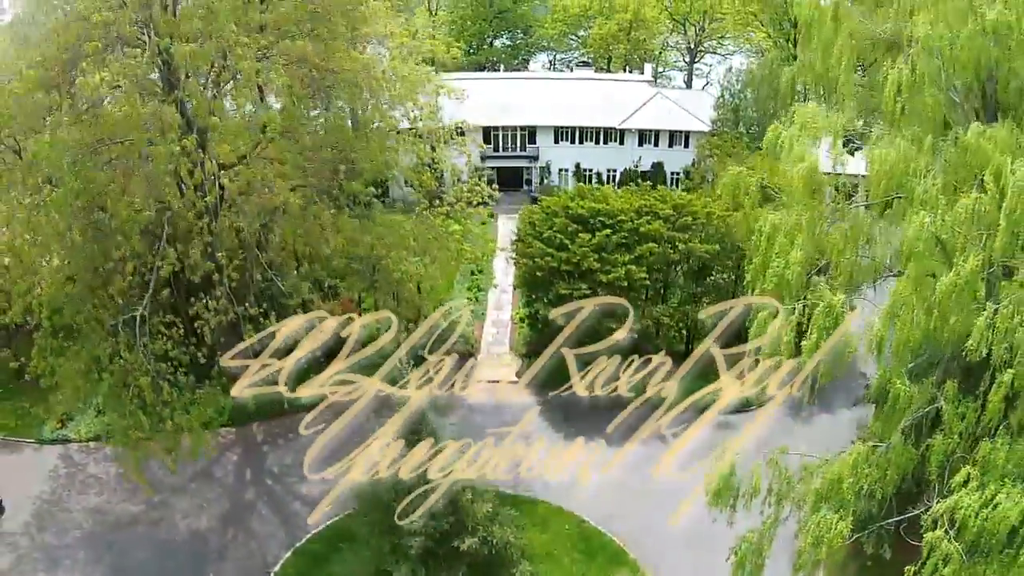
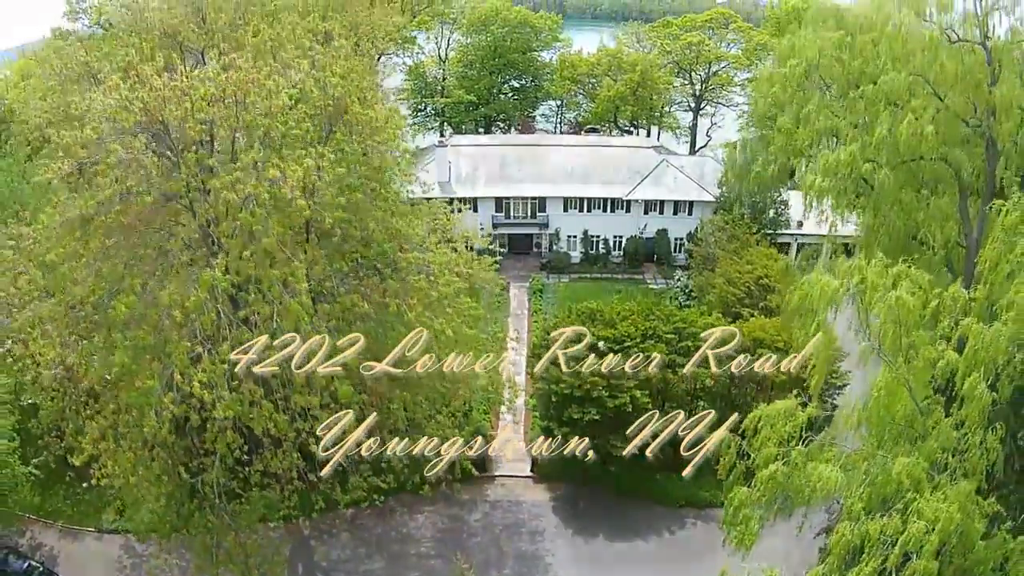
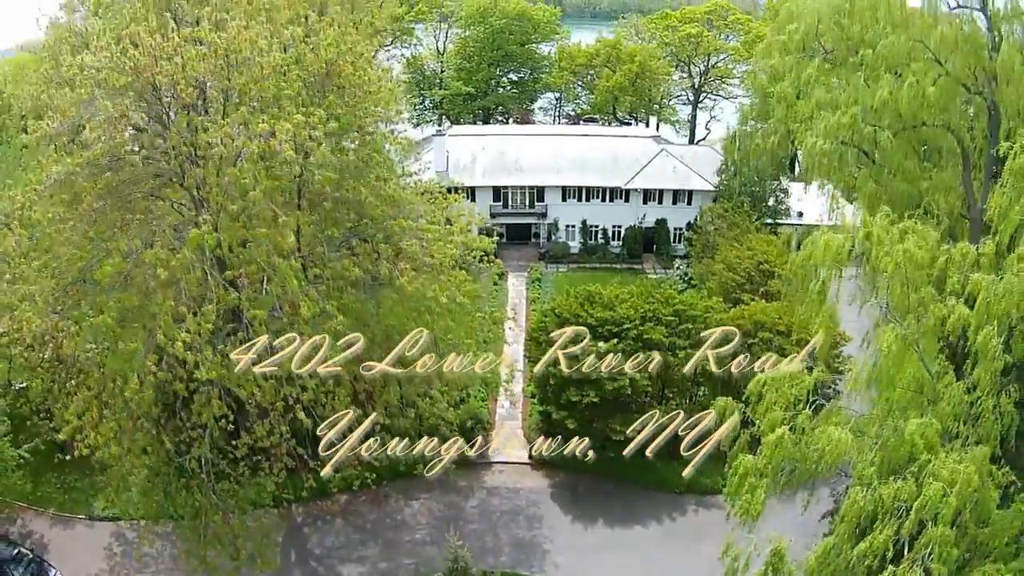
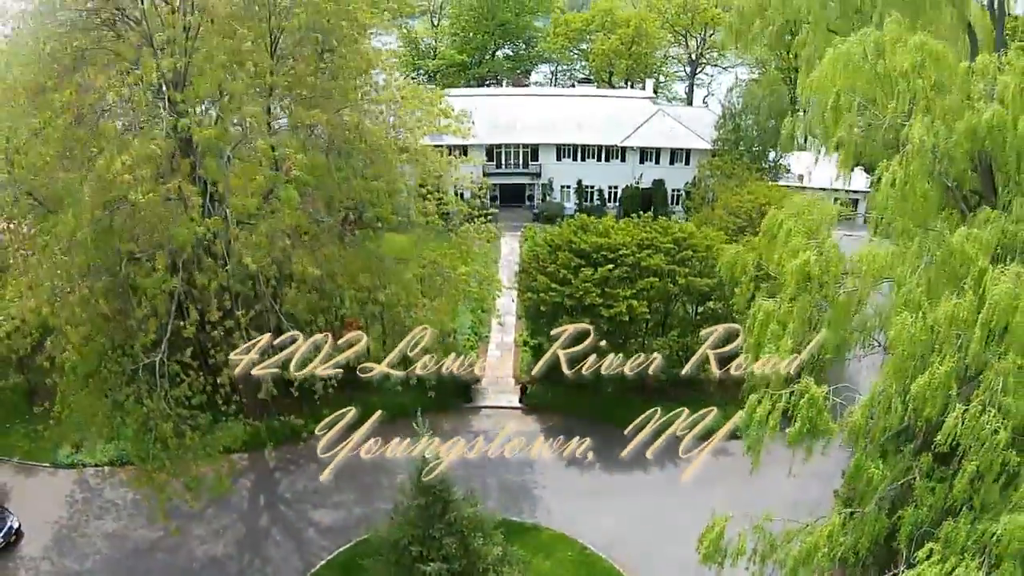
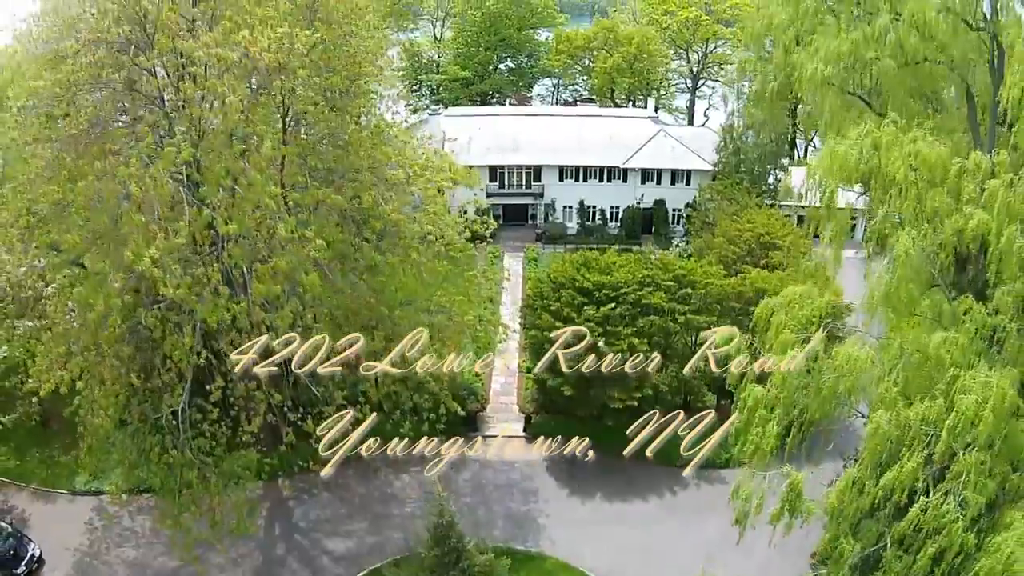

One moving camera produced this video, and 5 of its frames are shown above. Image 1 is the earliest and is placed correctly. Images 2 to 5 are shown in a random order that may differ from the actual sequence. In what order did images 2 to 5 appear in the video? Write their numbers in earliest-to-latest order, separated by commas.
4, 5, 3, 2
